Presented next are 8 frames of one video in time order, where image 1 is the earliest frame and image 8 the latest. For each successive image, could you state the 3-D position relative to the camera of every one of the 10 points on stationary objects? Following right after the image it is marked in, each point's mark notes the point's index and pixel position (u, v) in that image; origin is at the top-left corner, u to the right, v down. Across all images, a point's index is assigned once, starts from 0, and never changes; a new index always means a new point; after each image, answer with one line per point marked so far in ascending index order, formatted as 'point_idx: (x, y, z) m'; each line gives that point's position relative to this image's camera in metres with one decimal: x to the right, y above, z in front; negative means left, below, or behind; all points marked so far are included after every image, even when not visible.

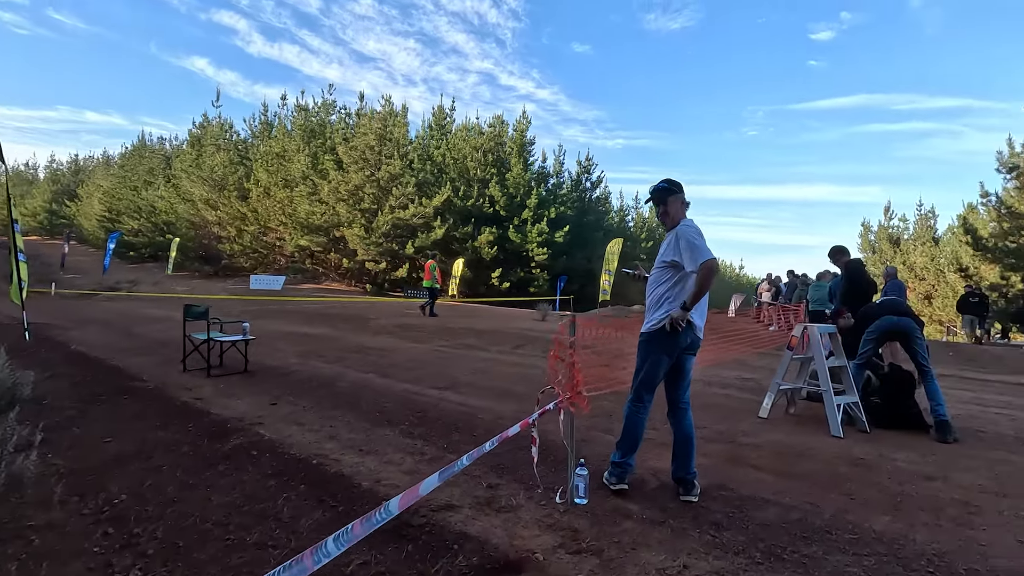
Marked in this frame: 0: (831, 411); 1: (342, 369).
0: (+3.1, -1.2, +5.2) m
1: (-2.7, -1.3, +8.4) m
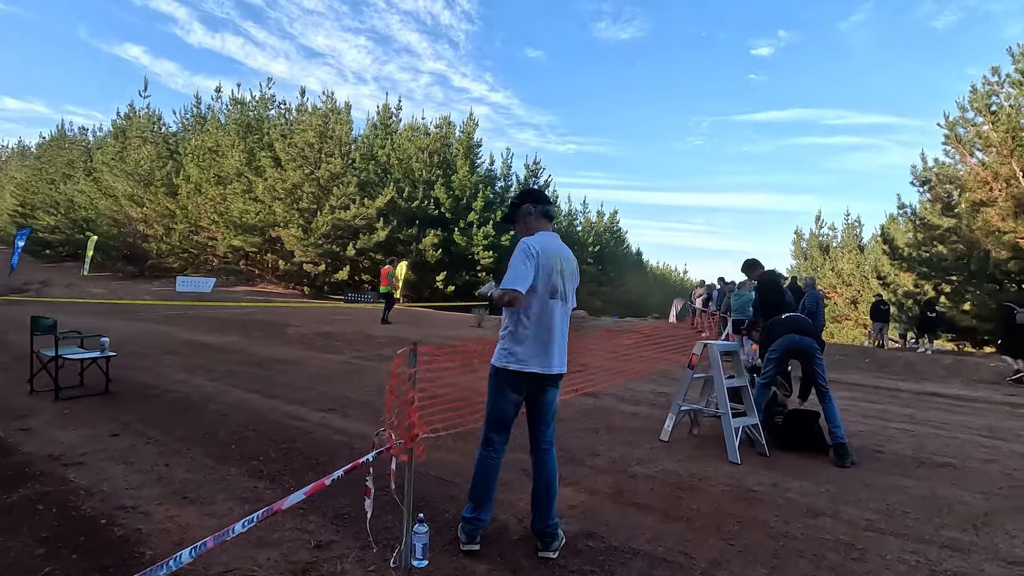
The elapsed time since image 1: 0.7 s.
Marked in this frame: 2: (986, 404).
0: (+2.0, -1.4, +4.9) m
1: (-4.0, -1.4, +7.5) m
2: (+7.4, -1.8, +8.4) m
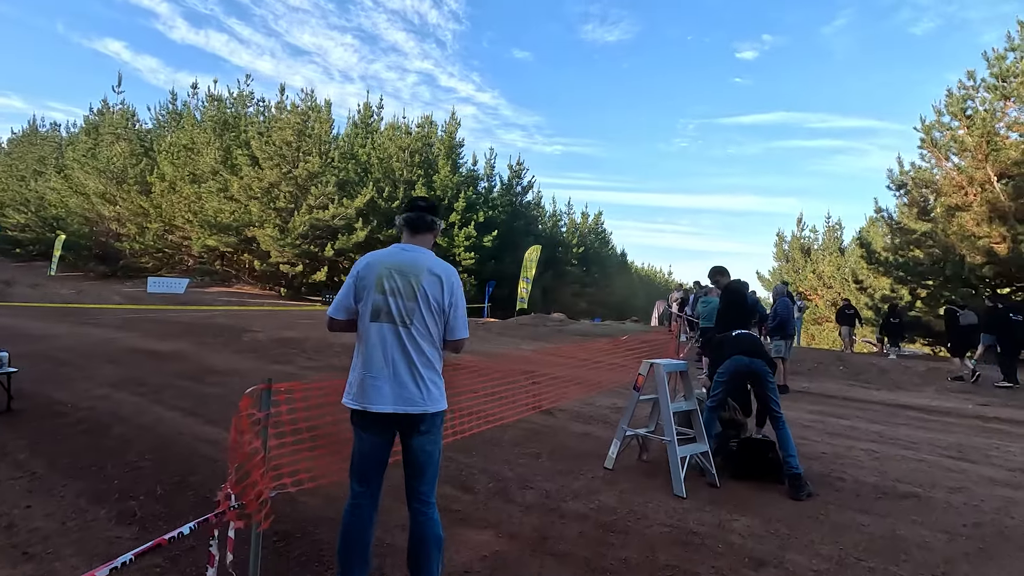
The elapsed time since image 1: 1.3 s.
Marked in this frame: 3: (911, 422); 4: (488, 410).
0: (+1.4, -1.5, +4.5) m
1: (-4.7, -1.5, +6.9) m
2: (+6.7, -2.0, +8.1) m
3: (+5.6, -1.9, +7.5) m
4: (-0.2, -1.7, +7.1) m
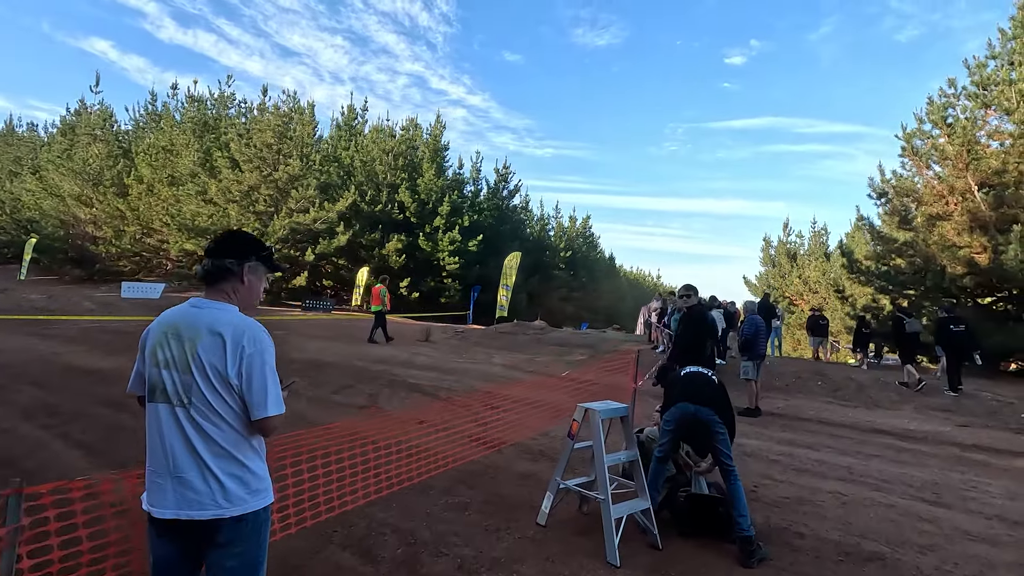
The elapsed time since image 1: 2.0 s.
0: (+0.7, -1.8, +3.9) m
1: (-5.4, -1.8, +6.3) m
2: (+6.0, -2.3, +7.6) m
3: (+4.9, -2.2, +7.1) m
4: (-0.9, -2.0, +6.5) m
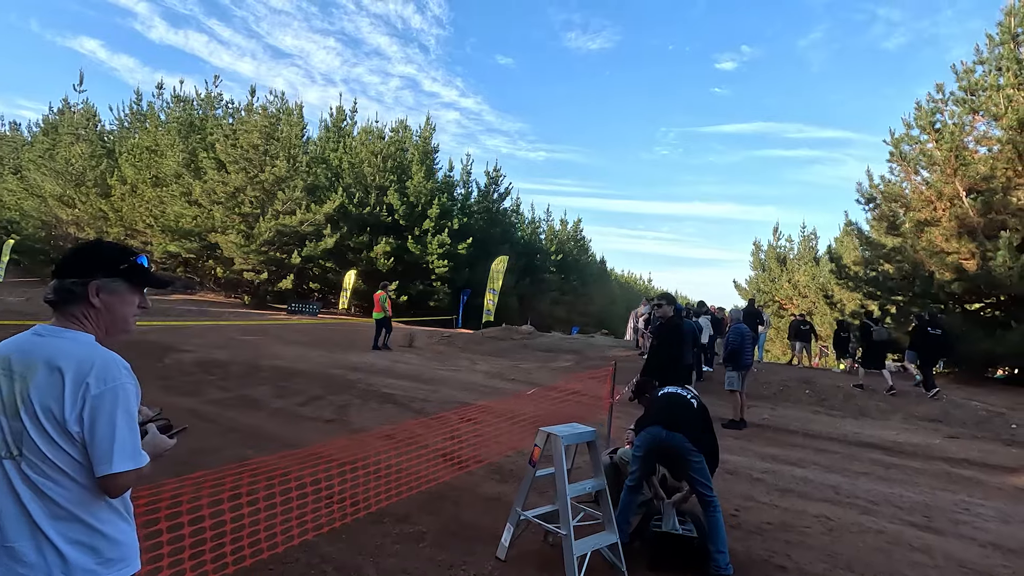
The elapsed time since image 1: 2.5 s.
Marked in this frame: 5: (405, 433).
0: (+0.4, -1.8, +3.6) m
1: (-5.8, -1.9, +5.8) m
2: (+5.6, -2.4, +7.4) m
3: (+4.5, -2.3, +6.8) m
4: (-1.3, -2.1, +6.1) m
5: (-1.5, -2.0, +7.6) m
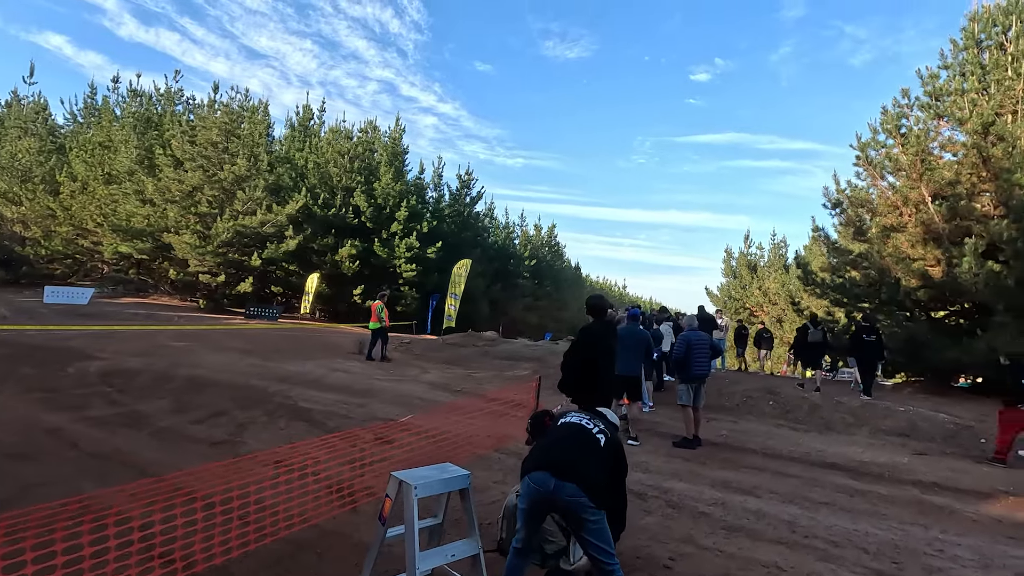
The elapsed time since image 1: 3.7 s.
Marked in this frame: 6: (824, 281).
0: (-0.4, -1.8, +2.6) m
1: (-6.7, -1.8, +4.6) m
2: (+4.6, -2.5, +6.6) m
3: (+3.6, -2.3, +5.9) m
4: (-2.2, -2.0, +5.1) m
5: (-2.5, -2.0, +6.5) m
6: (+10.7, +0.2, +18.3) m
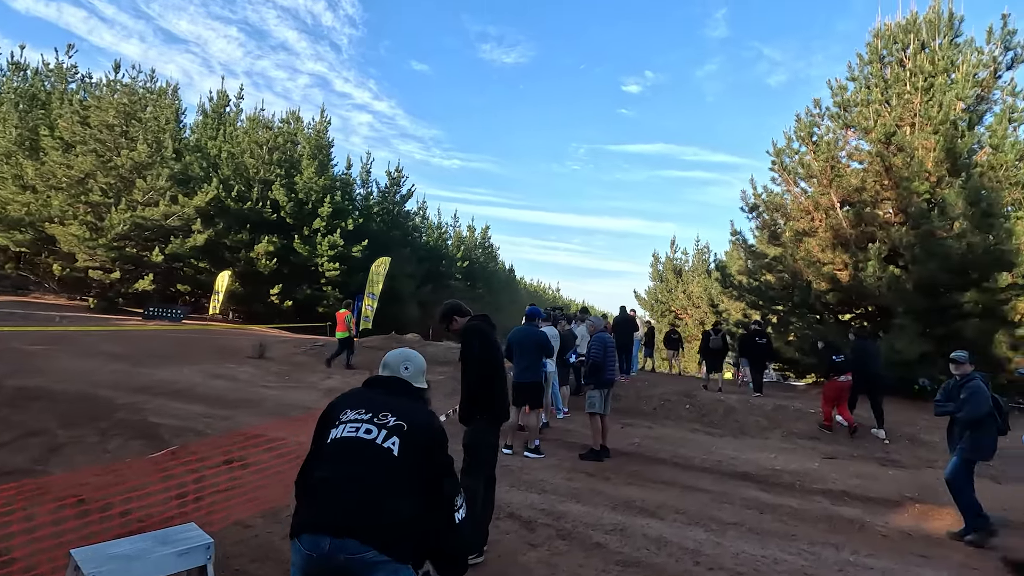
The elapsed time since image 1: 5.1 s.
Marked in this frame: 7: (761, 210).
0: (-1.3, -1.7, +1.5) m
1: (-7.7, -1.7, +2.8) m
2: (+3.3, -2.4, +6.1) m
3: (+2.3, -2.3, +5.3) m
4: (-3.3, -1.9, +3.8) m
5: (-3.8, -1.9, +5.2) m
6: (+7.9, +0.1, +18.5) m
7: (+9.1, +2.9, +19.8) m
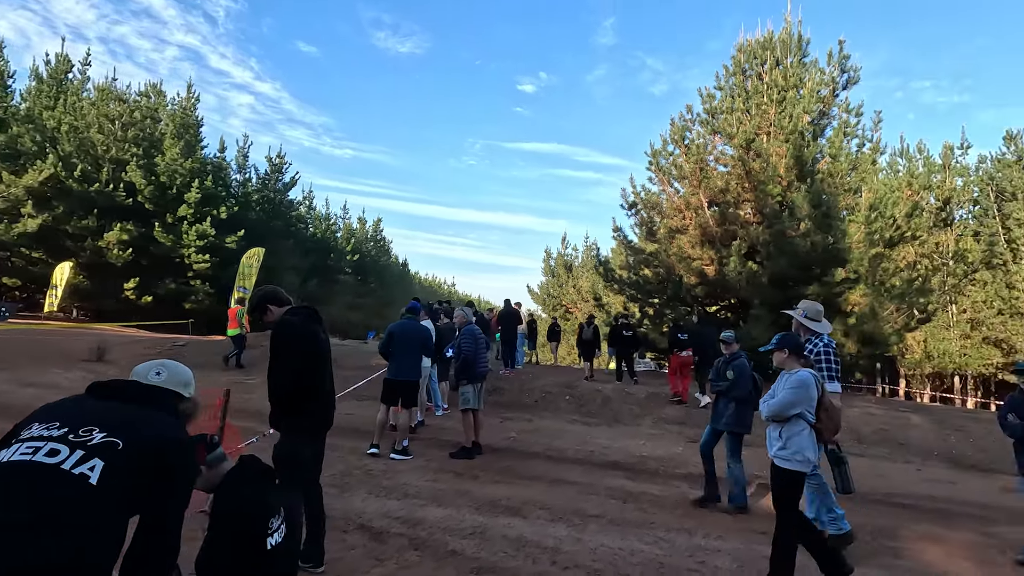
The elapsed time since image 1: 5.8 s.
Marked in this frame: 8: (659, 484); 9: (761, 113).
0: (-1.8, -1.6, +0.9) m
1: (-8.4, -1.6, +0.9) m
2: (+1.8, -2.3, +6.2) m
3: (+0.9, -2.2, +5.3) m
4: (-4.3, -1.8, +2.7) m
5: (-5.1, -1.8, +4.0) m
6: (+3.9, +0.4, +19.3) m
7: (+4.9, +3.1, +20.7) m
8: (+1.8, -2.3, +6.4) m
9: (+7.9, +5.6, +17.1) m
